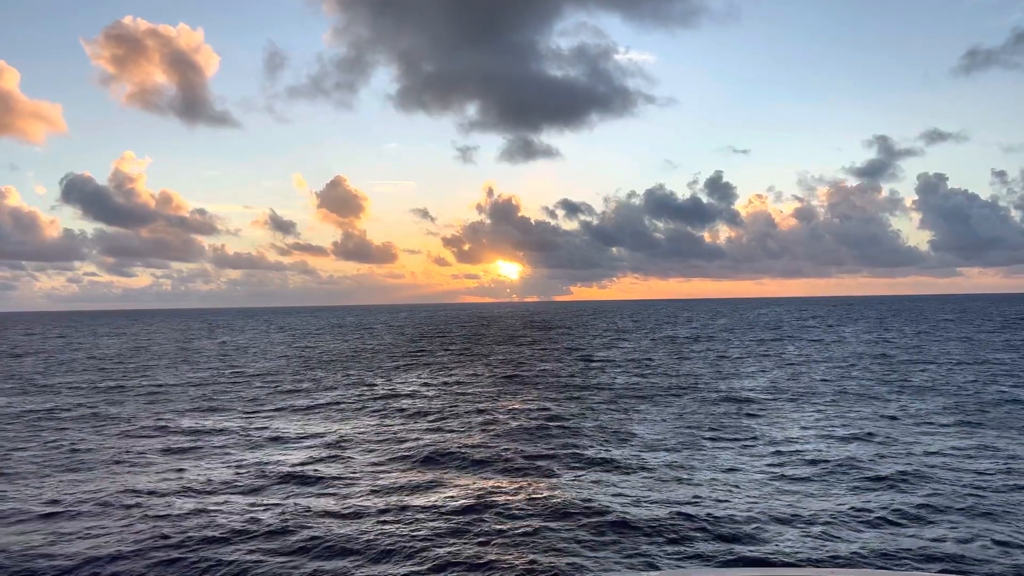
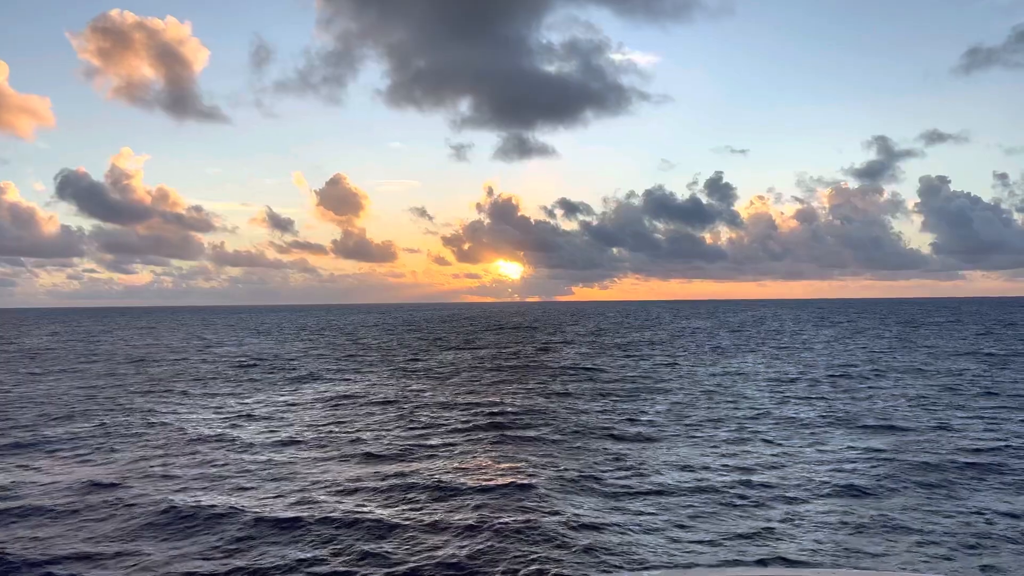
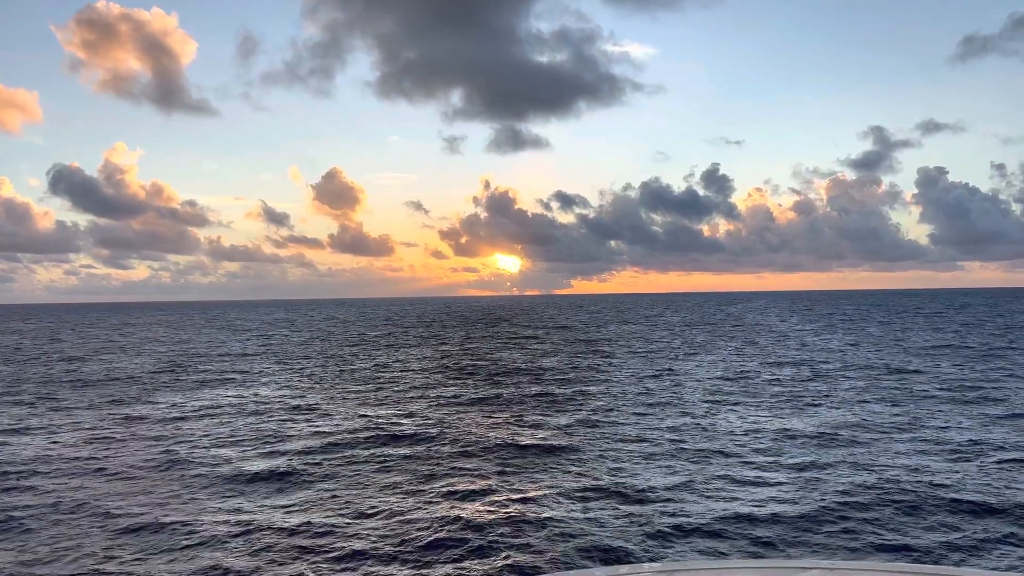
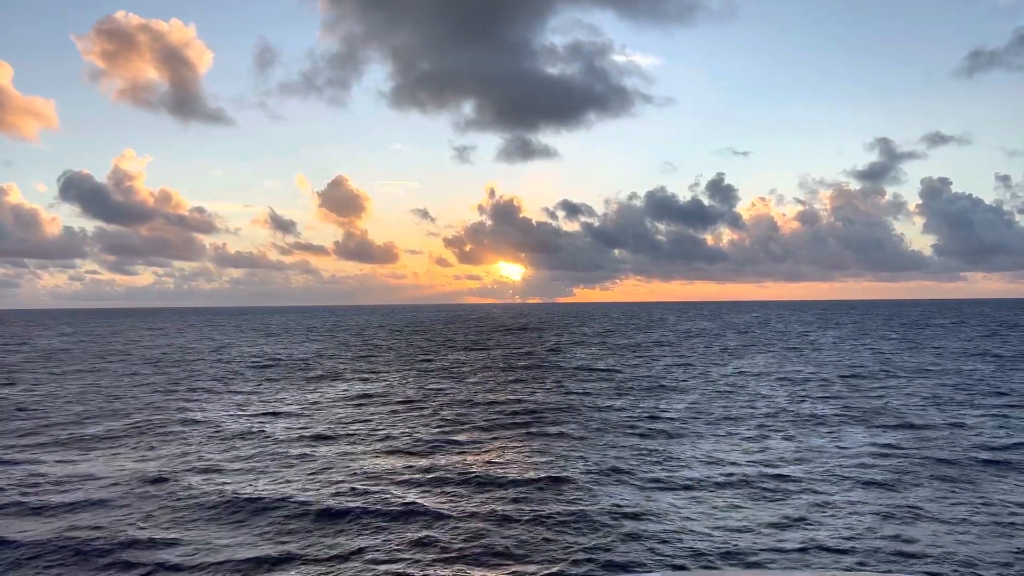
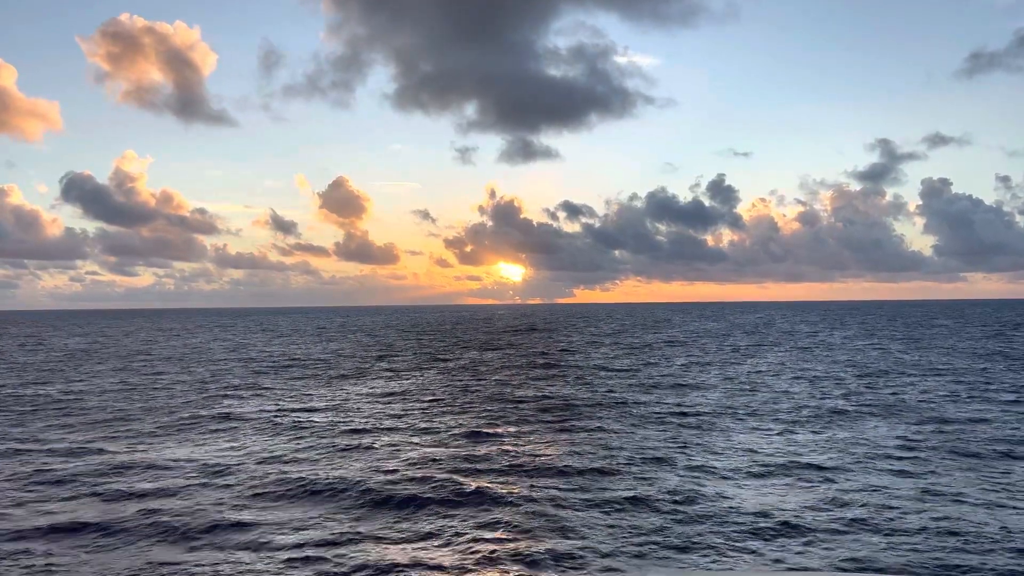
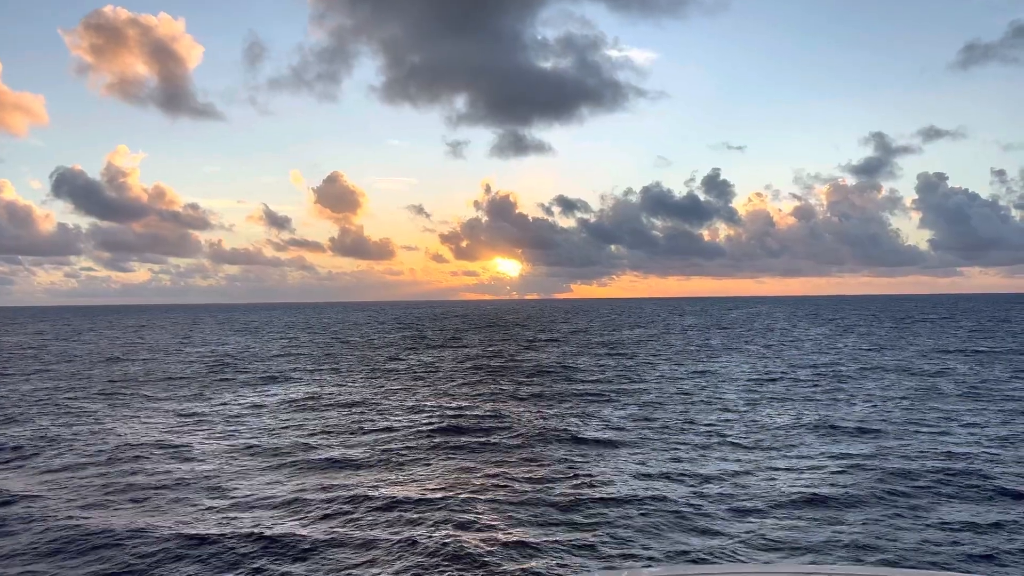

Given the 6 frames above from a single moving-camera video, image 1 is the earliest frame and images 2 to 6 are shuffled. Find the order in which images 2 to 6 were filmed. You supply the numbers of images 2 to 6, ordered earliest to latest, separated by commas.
5, 4, 2, 6, 3
